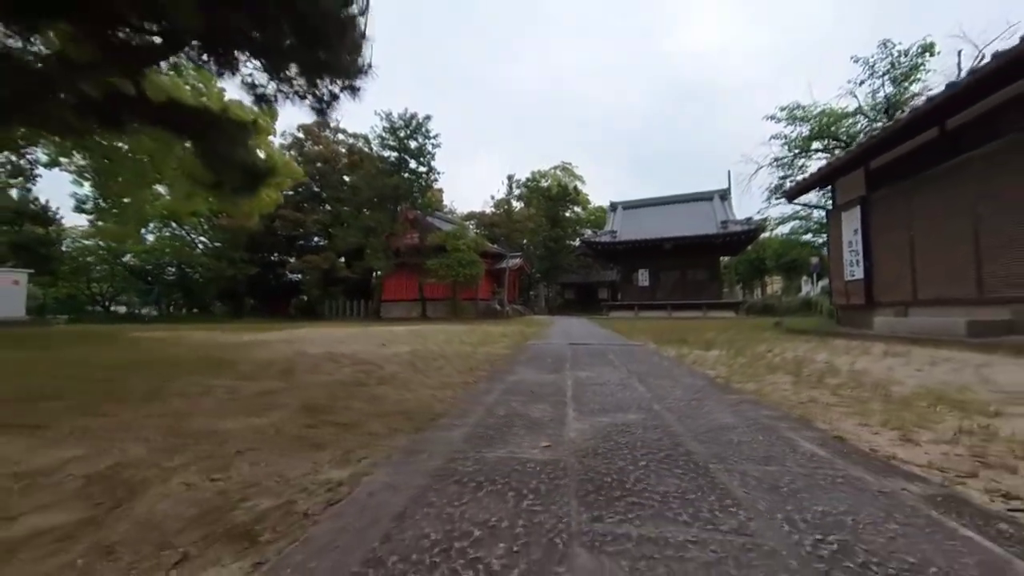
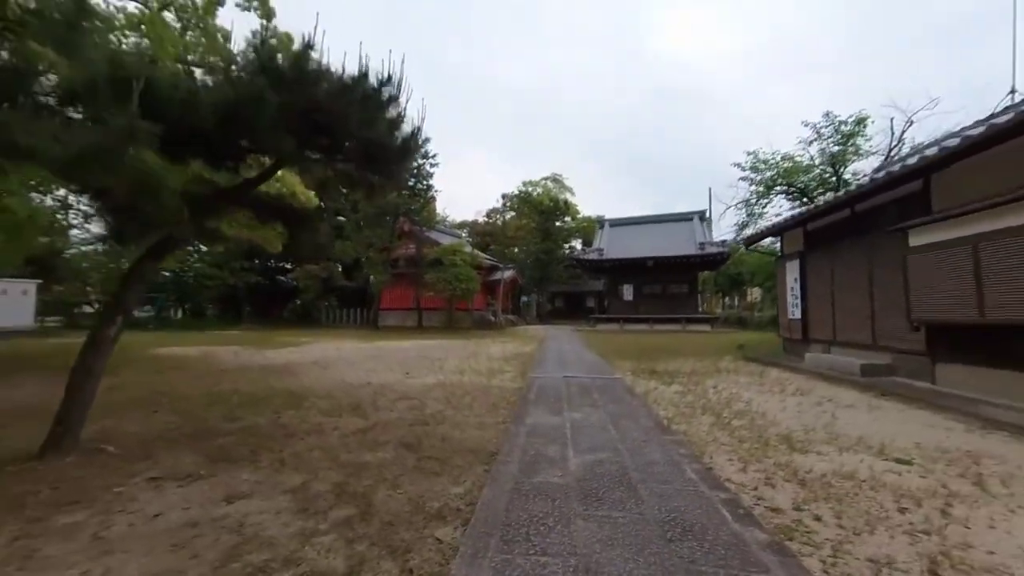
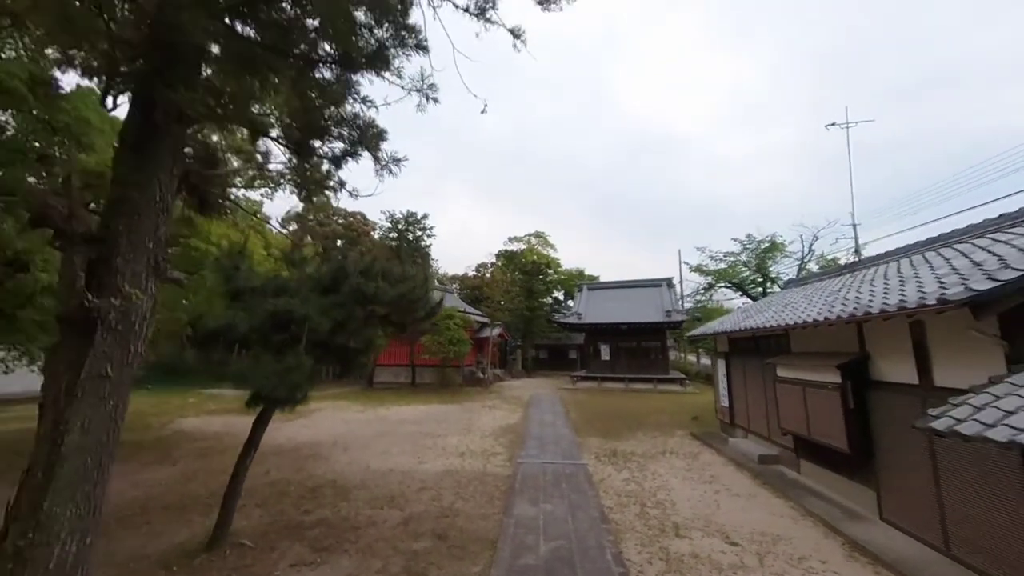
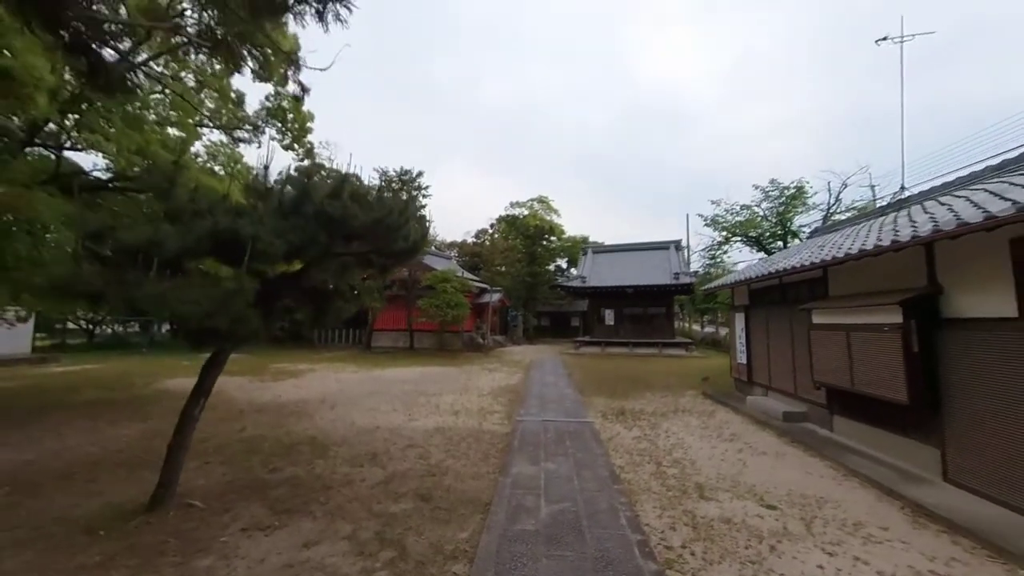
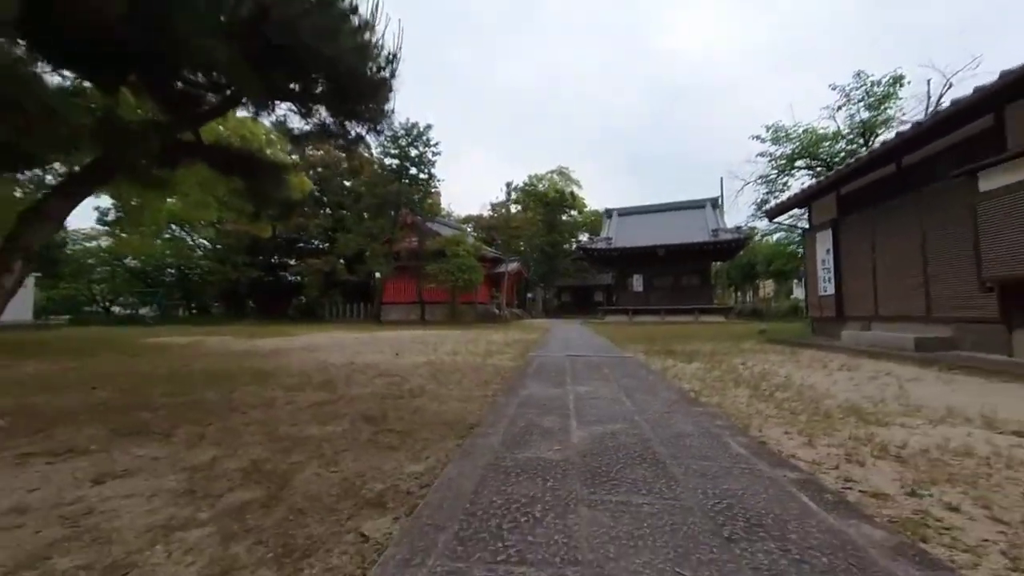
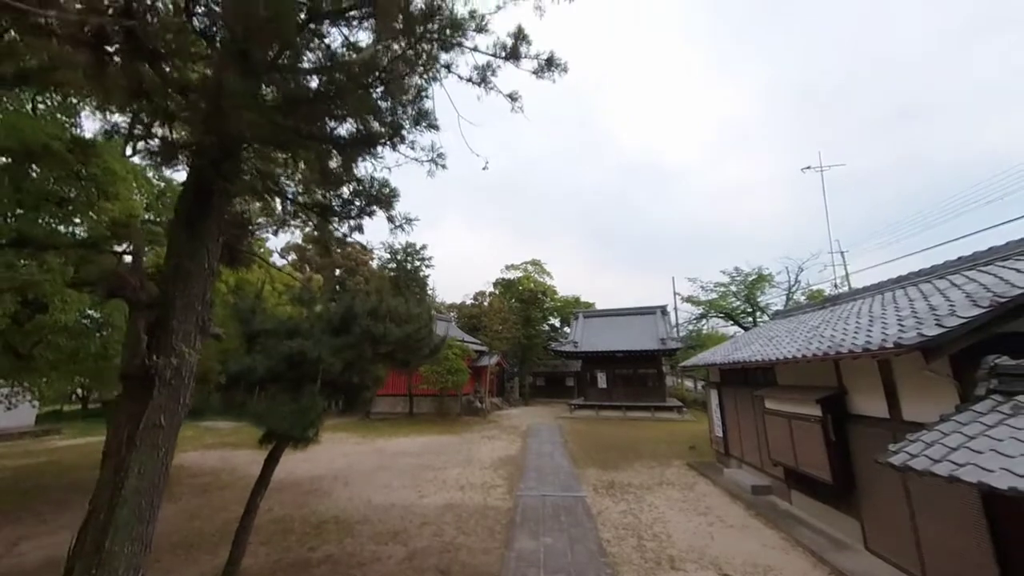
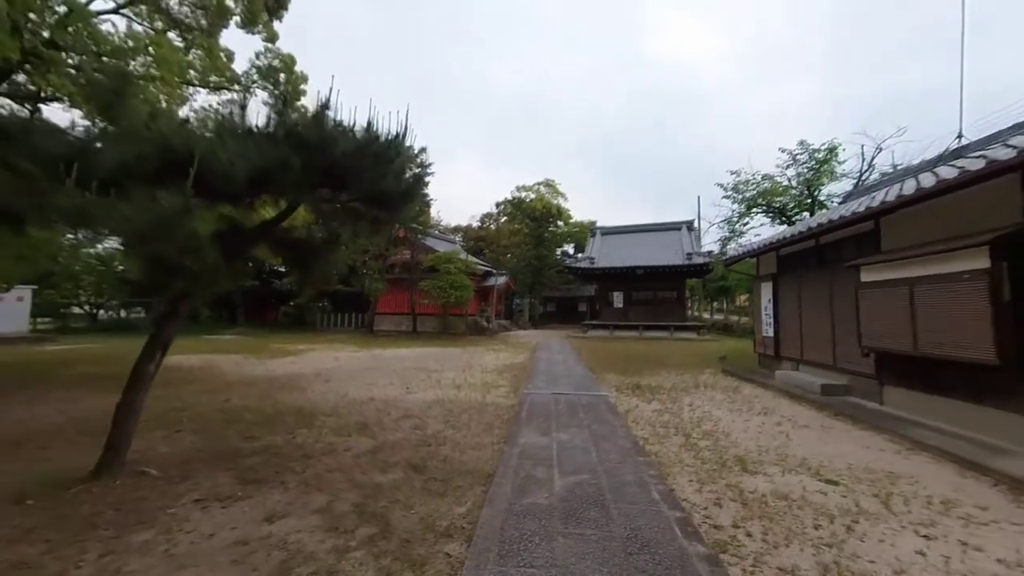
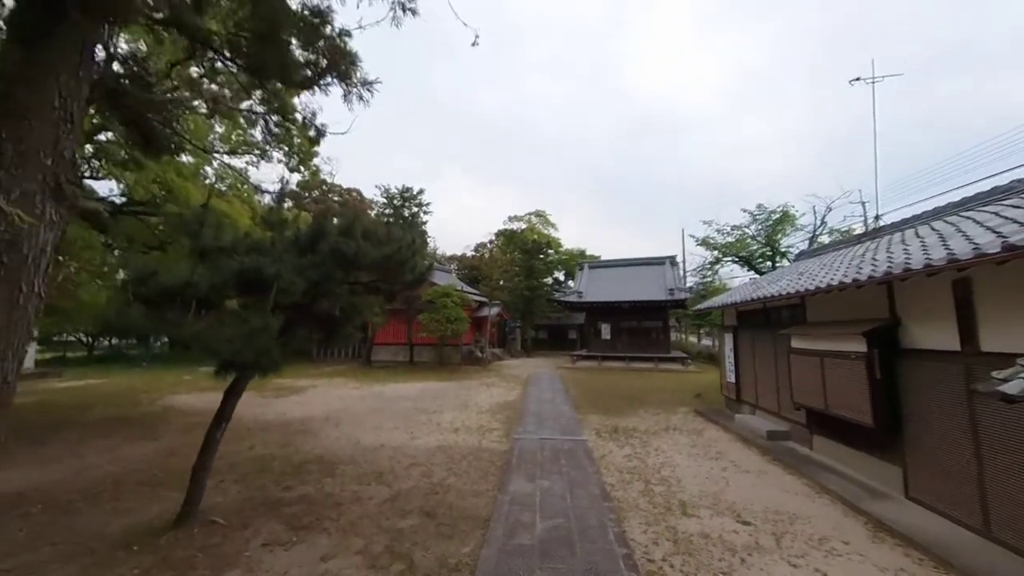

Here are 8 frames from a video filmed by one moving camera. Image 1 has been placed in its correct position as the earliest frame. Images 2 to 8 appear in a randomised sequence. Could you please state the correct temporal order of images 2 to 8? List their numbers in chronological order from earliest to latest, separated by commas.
5, 2, 7, 4, 8, 3, 6
